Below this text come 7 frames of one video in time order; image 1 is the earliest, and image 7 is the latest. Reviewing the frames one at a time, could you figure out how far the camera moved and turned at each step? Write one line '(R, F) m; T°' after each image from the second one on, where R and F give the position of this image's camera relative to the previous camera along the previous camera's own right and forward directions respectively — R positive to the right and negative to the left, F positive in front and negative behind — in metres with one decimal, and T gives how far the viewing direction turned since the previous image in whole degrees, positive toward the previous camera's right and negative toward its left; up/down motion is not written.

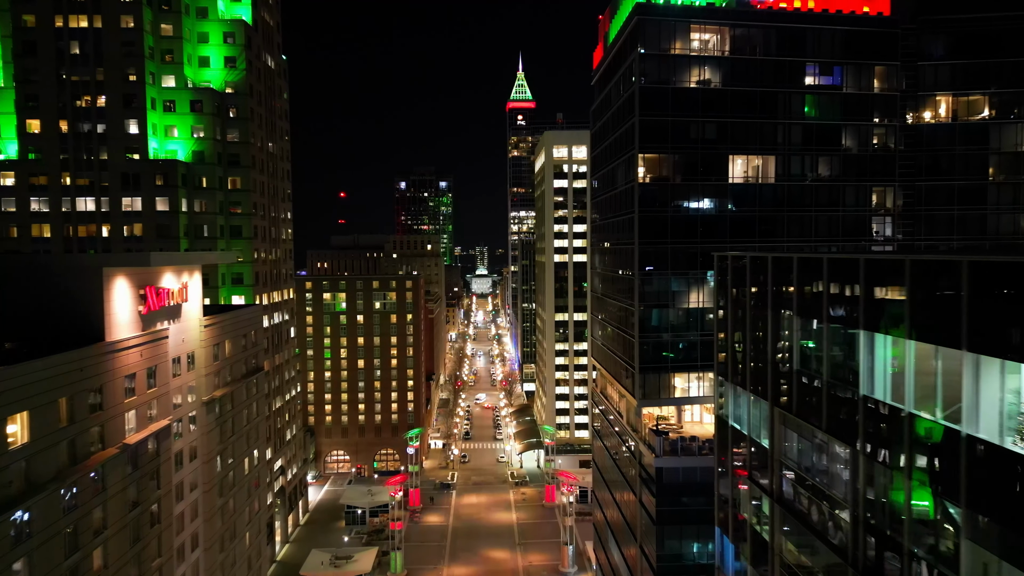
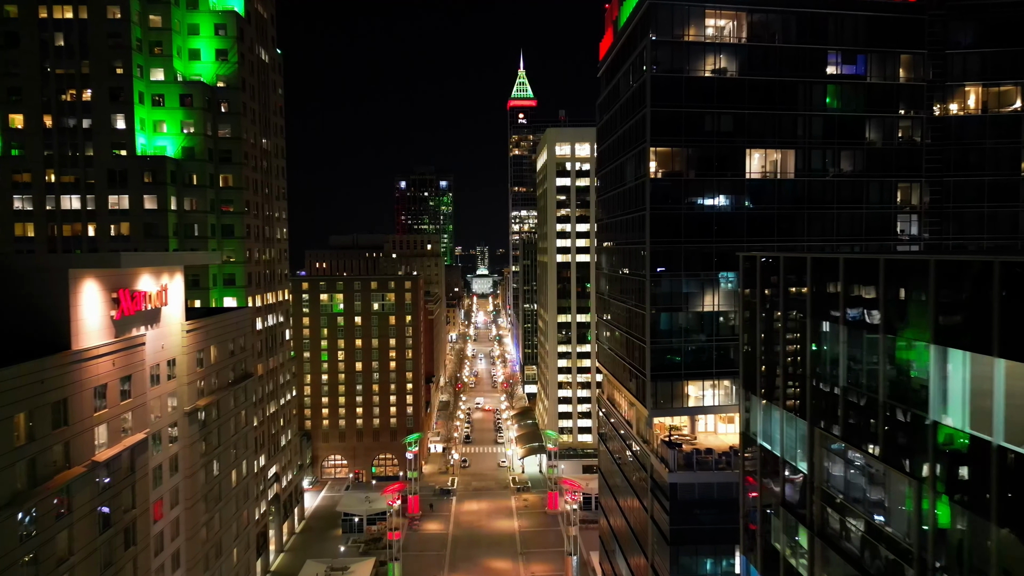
(-0.2, +3.1) m; 0°
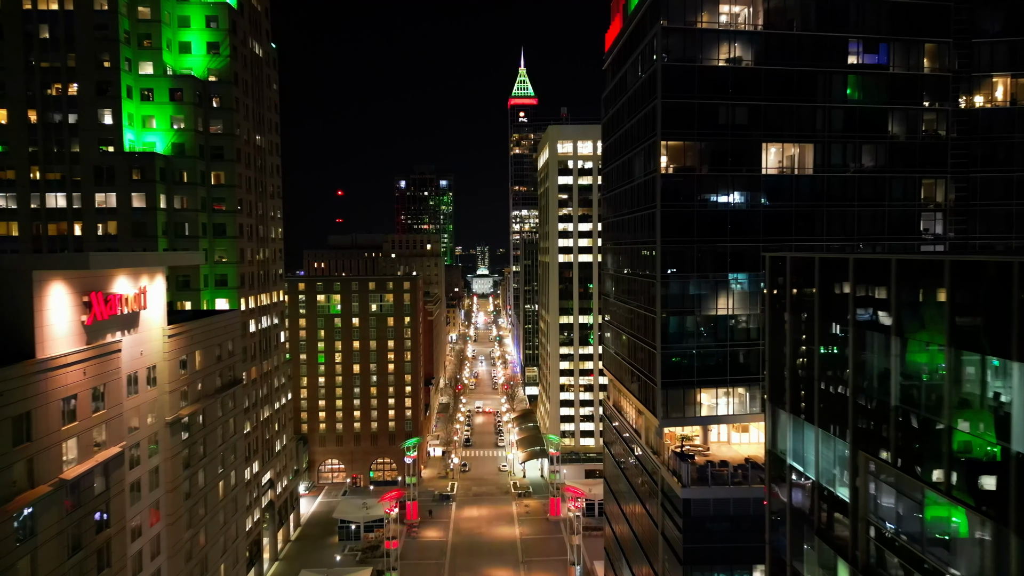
(-0.1, +2.7) m; 0°
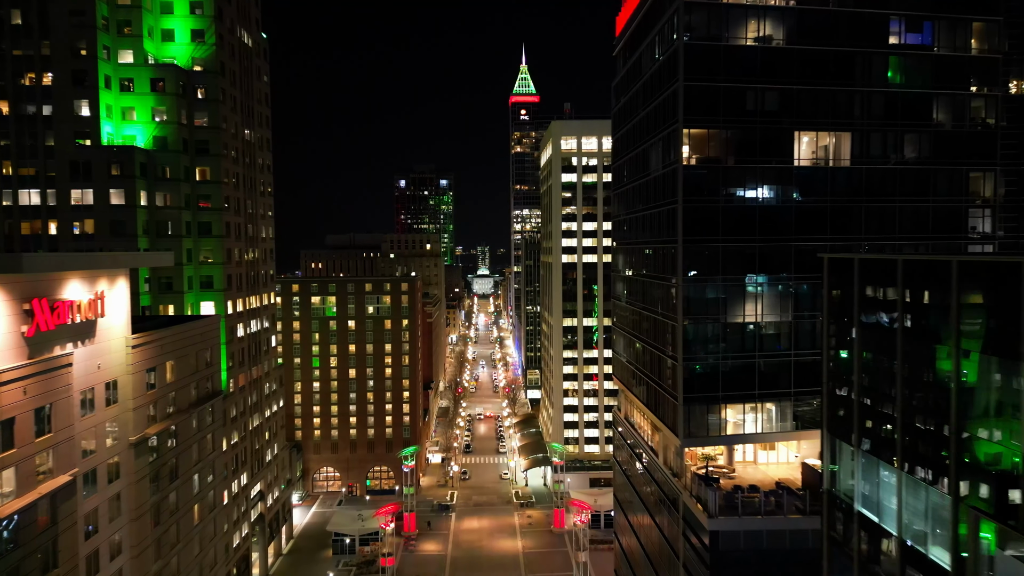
(-0.3, +4.6) m; 0°
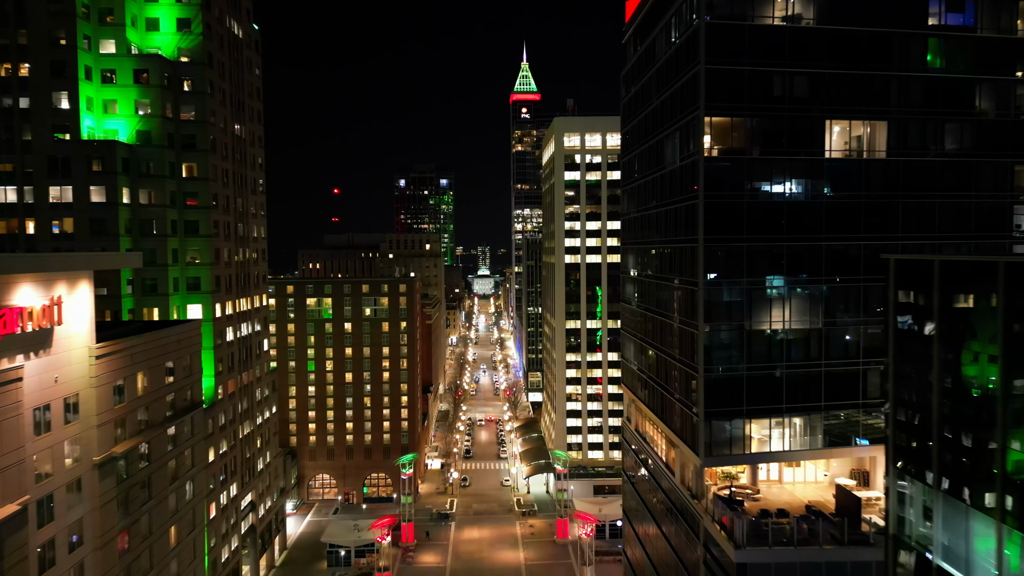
(-0.2, +3.7) m; 0°
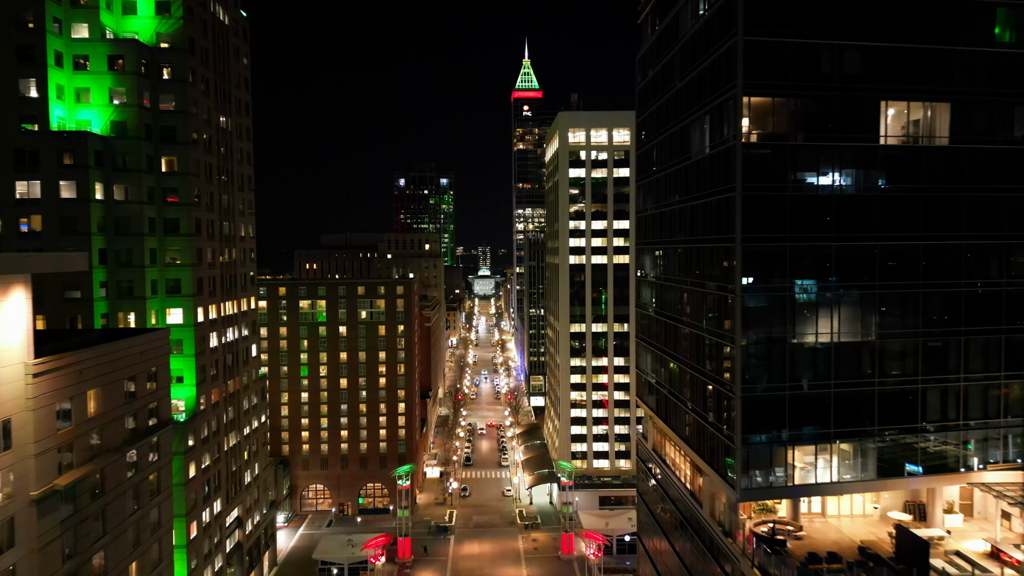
(-0.3, +5.0) m; 0°
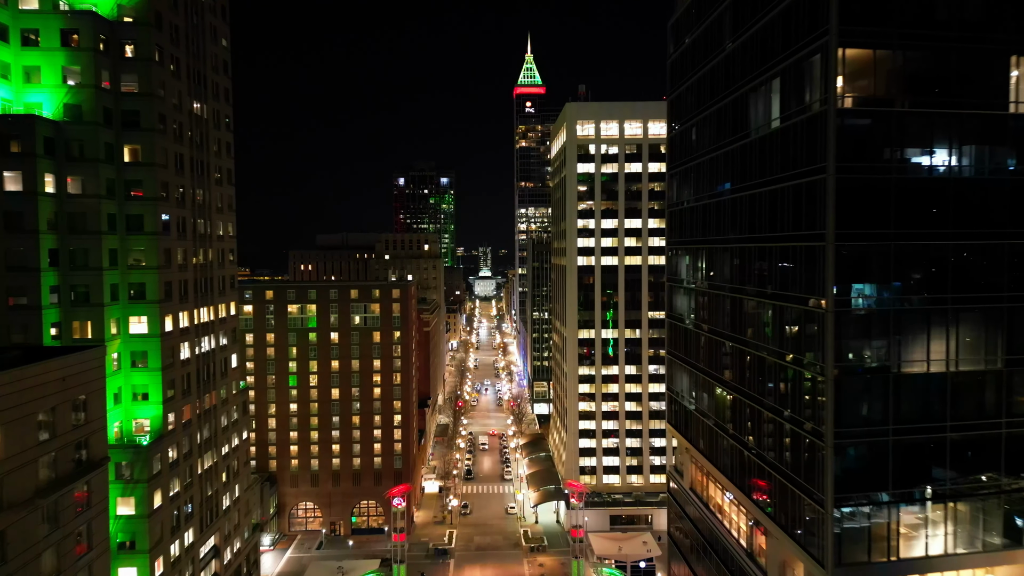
(-0.7, +7.7) m; 0°
